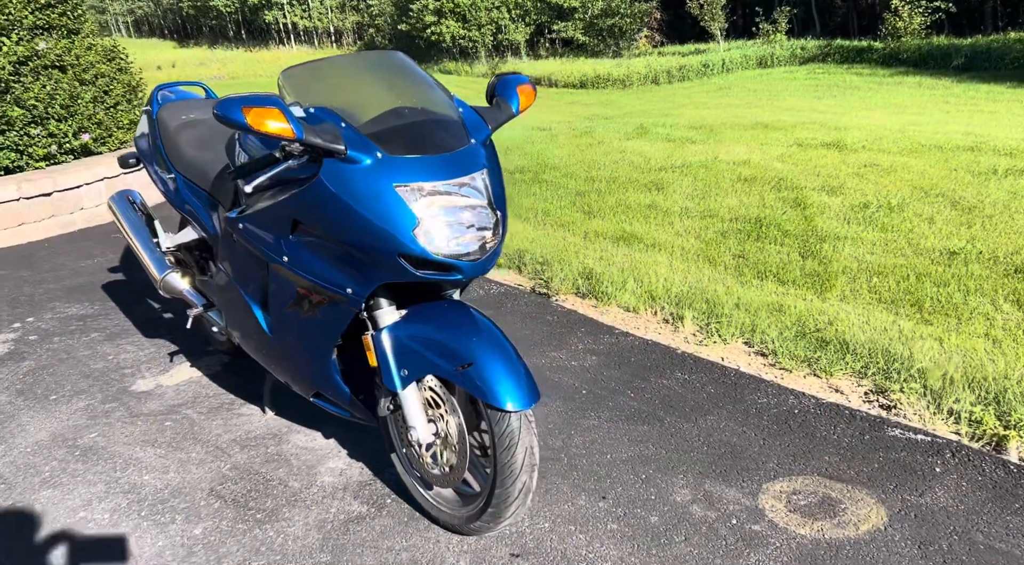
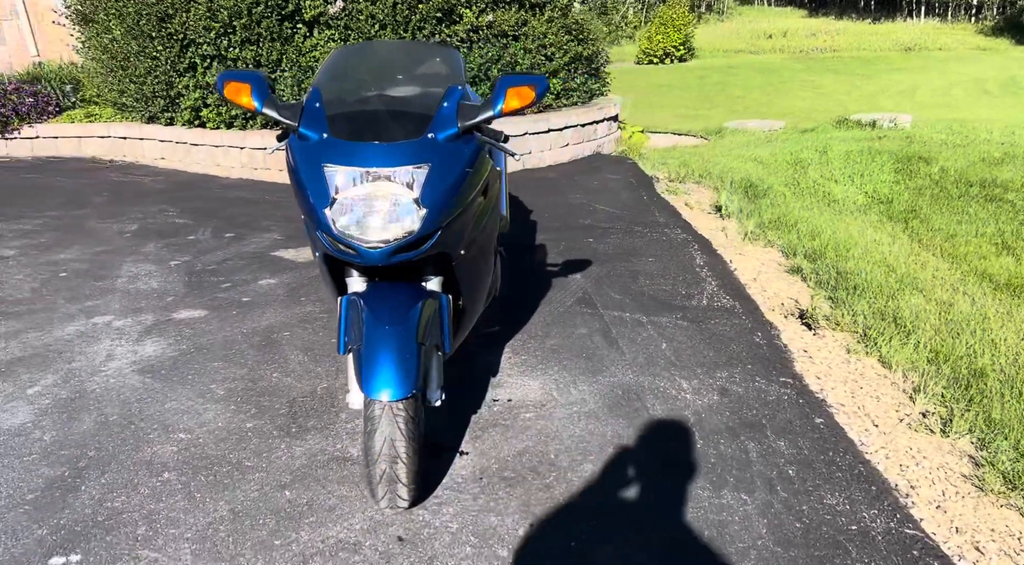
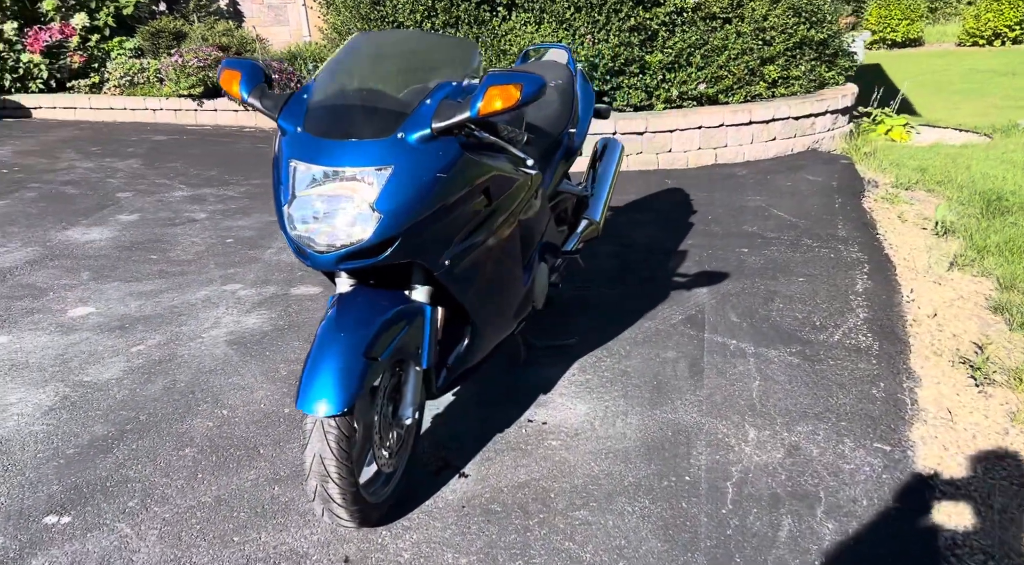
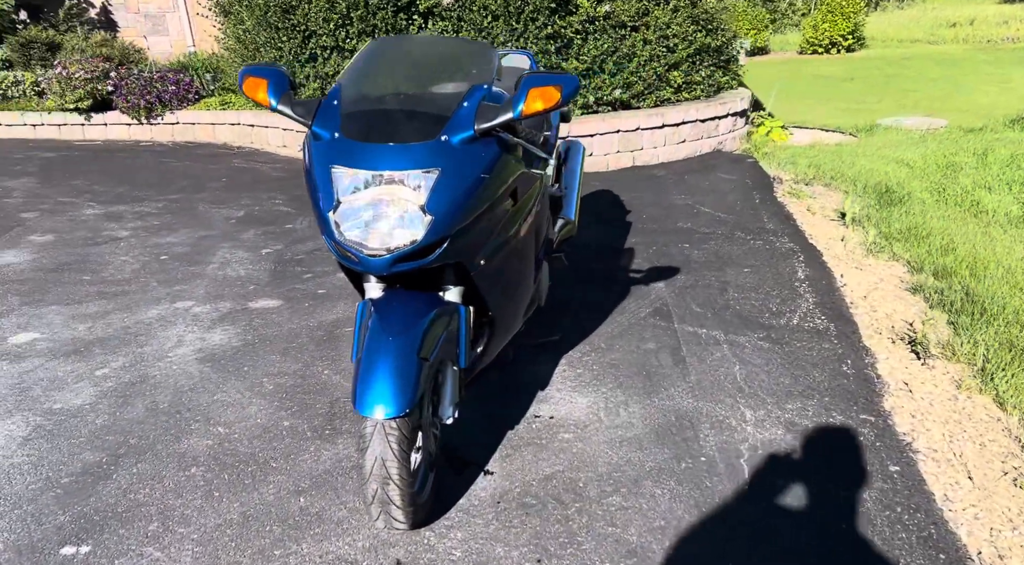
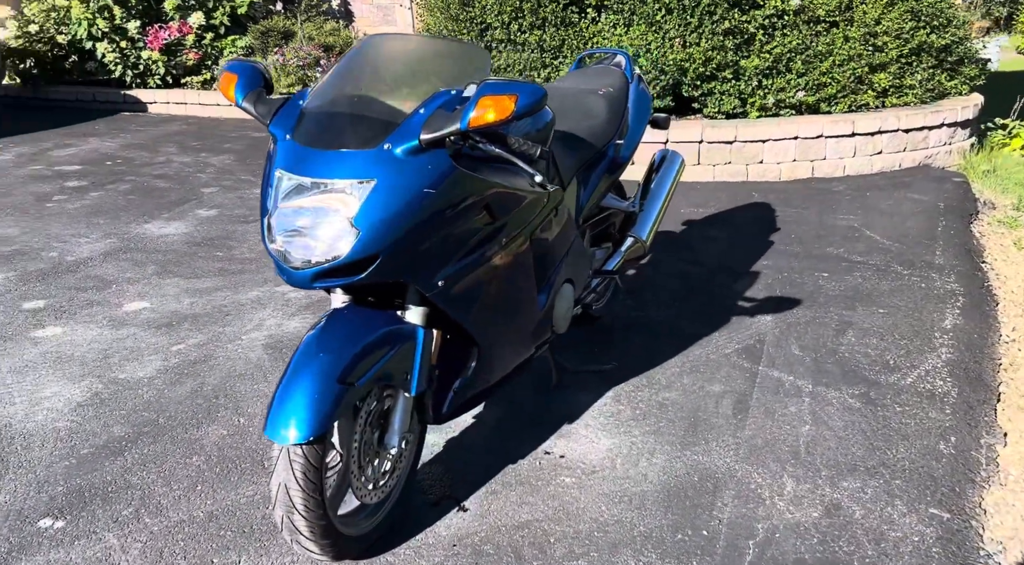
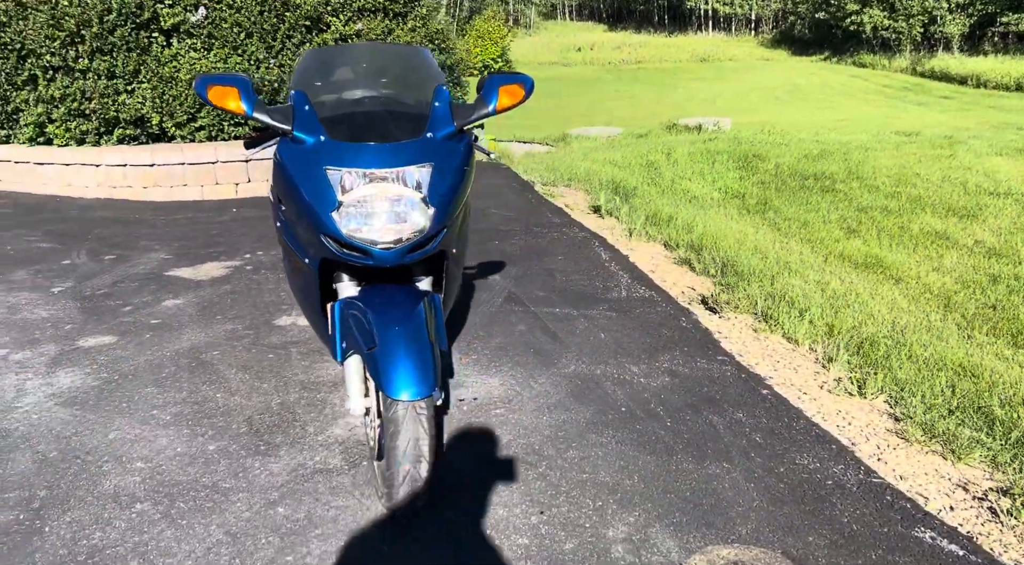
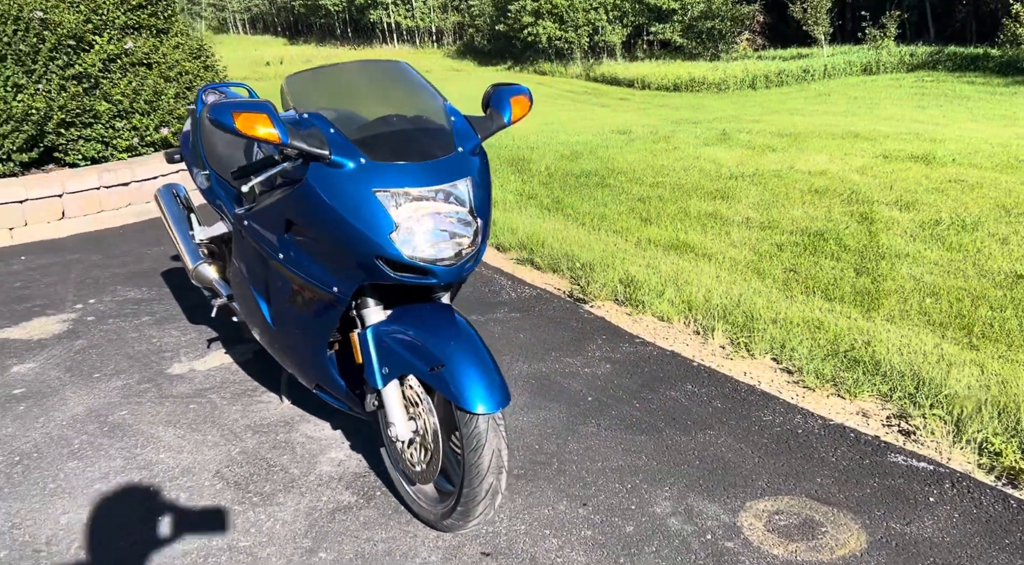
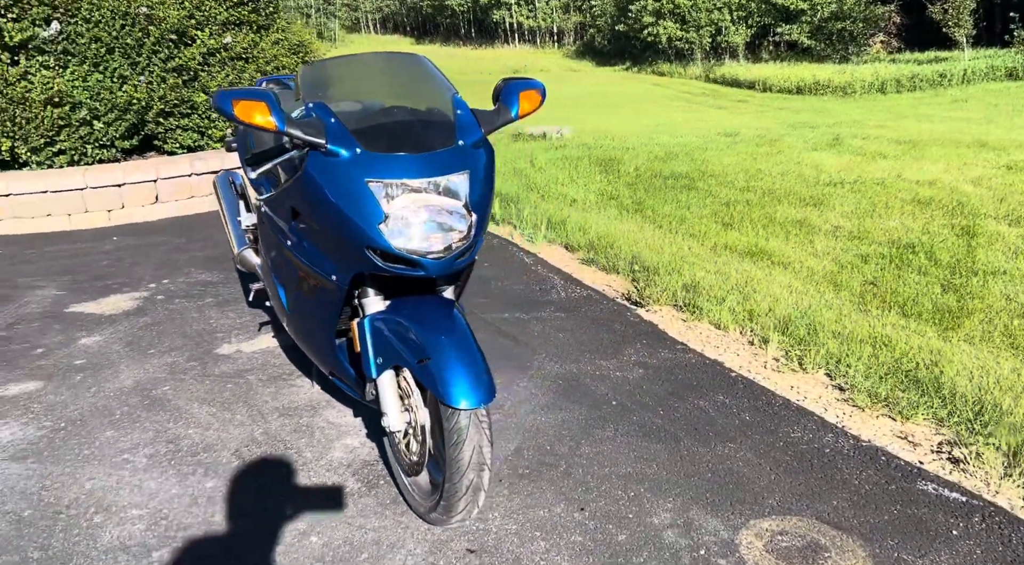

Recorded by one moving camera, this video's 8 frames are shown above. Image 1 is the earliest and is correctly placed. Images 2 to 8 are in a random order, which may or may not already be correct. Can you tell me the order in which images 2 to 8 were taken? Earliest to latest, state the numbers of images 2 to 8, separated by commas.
7, 8, 6, 2, 4, 3, 5
